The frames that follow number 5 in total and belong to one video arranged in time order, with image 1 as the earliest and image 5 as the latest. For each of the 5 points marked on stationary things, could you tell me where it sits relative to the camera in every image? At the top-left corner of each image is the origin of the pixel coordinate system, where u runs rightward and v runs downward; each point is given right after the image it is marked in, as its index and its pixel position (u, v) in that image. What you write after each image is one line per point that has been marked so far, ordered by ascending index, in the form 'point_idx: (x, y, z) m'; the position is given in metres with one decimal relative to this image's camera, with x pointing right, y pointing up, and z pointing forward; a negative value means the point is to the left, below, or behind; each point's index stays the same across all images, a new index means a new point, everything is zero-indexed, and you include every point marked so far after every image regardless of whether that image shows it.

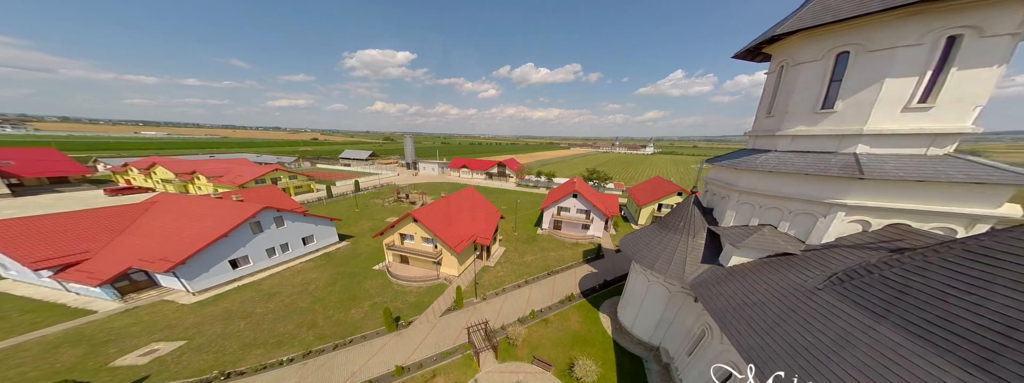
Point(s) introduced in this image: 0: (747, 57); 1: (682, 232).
0: (+13.0, +7.3, +12.0) m
1: (+9.7, -2.3, +12.4) m
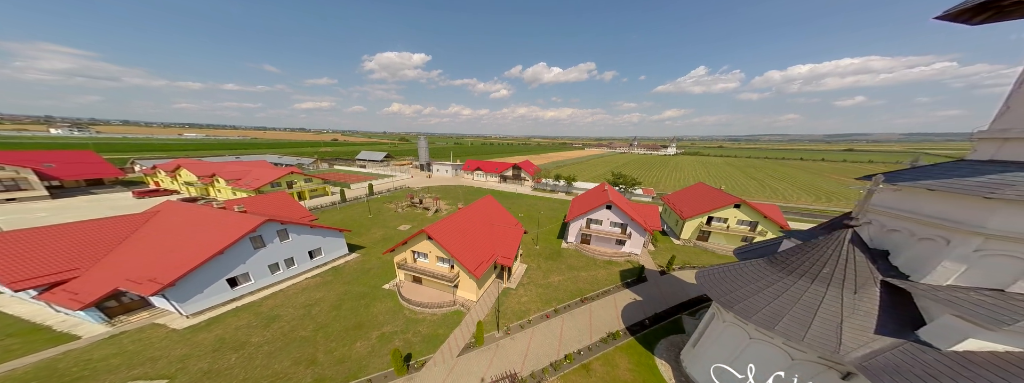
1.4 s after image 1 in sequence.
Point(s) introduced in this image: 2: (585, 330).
0: (+15.1, +6.1, +7.6) m
1: (+11.8, -3.5, +8.3) m
2: (+6.0, -11.4, +18.1) m
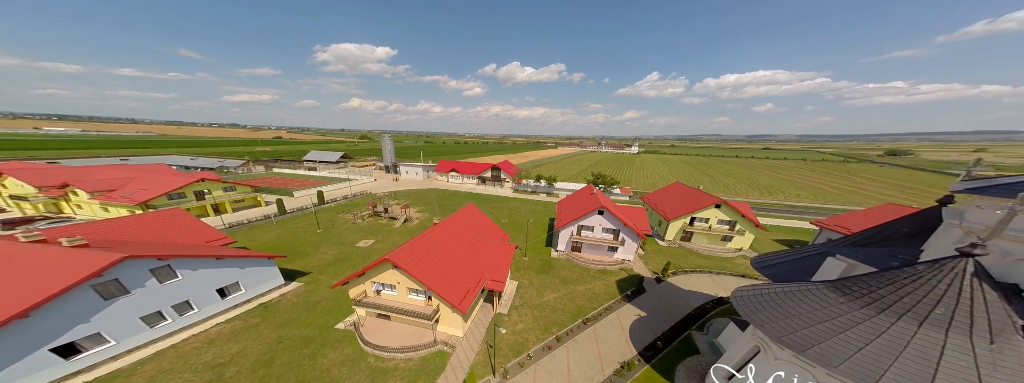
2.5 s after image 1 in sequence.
0: (+15.9, +5.6, +6.3) m
1: (+12.7, -4.0, +6.5) m
2: (+5.8, -12.0, +15.6) m
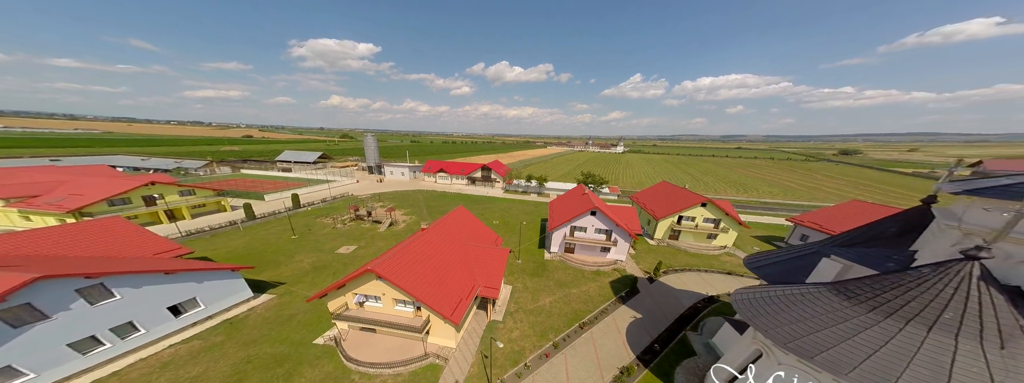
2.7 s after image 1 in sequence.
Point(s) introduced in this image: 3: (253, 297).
0: (+16.0, +5.5, +6.4) m
1: (+12.8, -4.1, +6.5) m
2: (+5.6, -12.2, +15.2) m
3: (-22.1, -9.3, +18.9) m
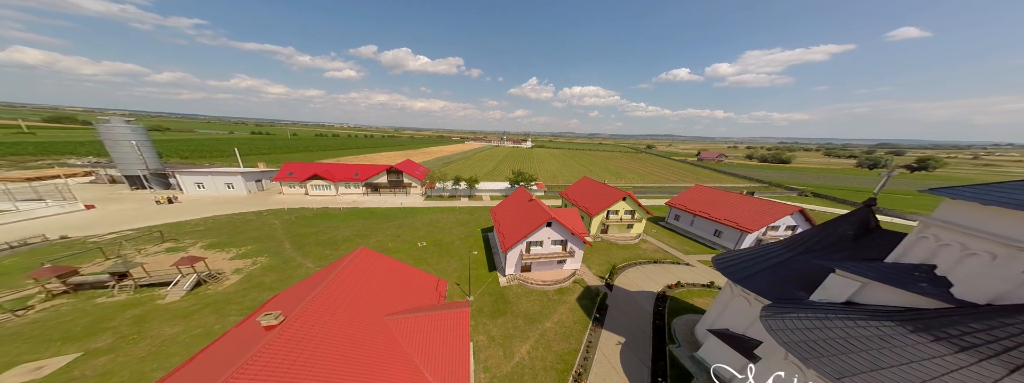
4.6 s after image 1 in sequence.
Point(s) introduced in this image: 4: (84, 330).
0: (+16.5, +5.6, +5.8) m
1: (+14.2, -4.3, +5.0) m
2: (+4.7, -12.8, +10.5) m
3: (-22.4, -12.0, +3.3) m
4: (-25.9, -8.4, +13.8) m
